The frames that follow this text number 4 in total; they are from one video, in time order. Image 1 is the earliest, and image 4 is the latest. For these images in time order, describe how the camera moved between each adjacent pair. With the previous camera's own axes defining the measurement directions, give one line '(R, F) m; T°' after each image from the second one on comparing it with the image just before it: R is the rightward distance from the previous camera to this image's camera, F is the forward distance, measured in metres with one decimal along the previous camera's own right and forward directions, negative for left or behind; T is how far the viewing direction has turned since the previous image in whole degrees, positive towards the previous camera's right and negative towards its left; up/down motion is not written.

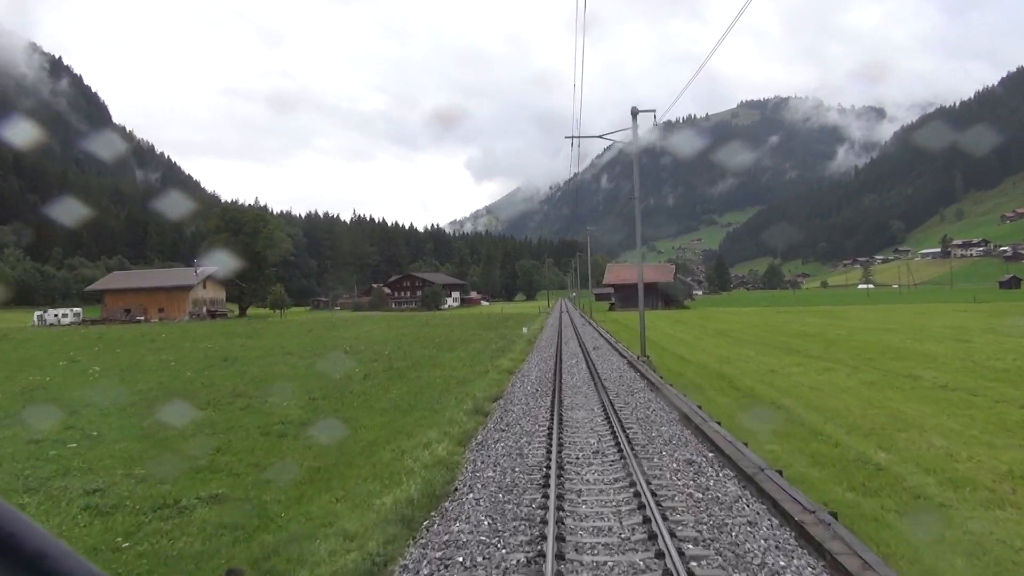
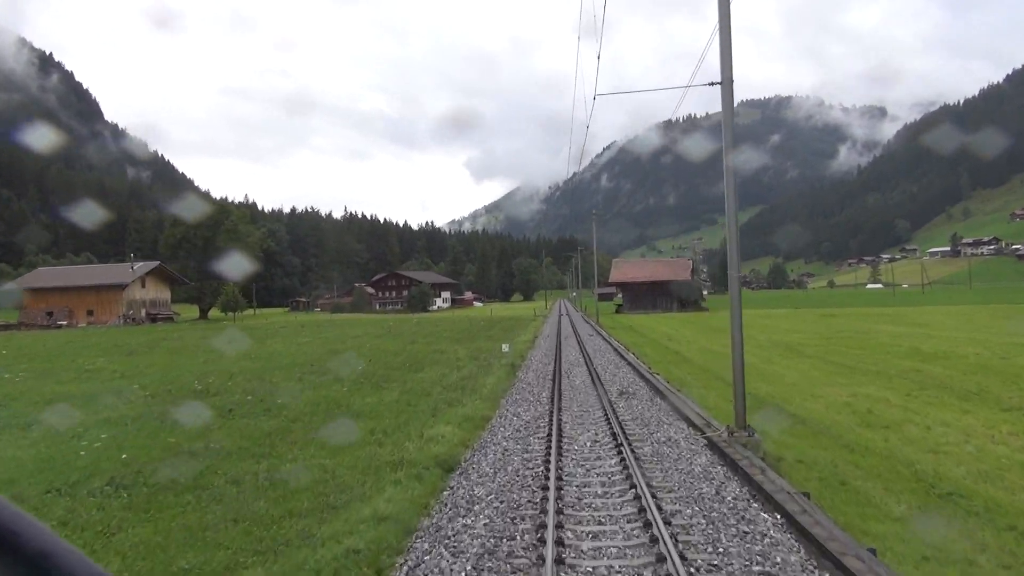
(+0.1, +1.8) m; 0°
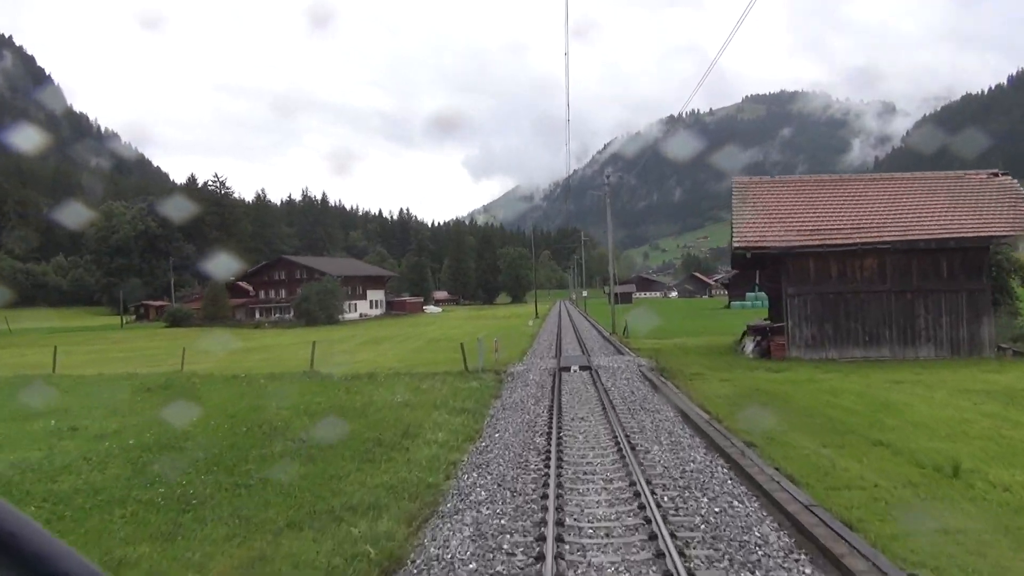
(+0.6, +7.9) m; 0°
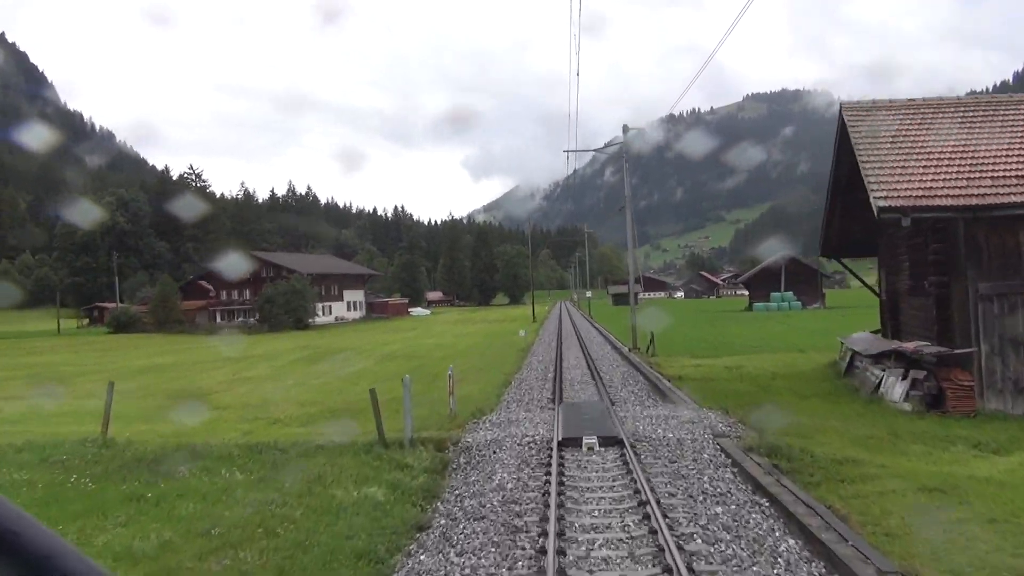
(+0.1, +1.4) m; 0°
